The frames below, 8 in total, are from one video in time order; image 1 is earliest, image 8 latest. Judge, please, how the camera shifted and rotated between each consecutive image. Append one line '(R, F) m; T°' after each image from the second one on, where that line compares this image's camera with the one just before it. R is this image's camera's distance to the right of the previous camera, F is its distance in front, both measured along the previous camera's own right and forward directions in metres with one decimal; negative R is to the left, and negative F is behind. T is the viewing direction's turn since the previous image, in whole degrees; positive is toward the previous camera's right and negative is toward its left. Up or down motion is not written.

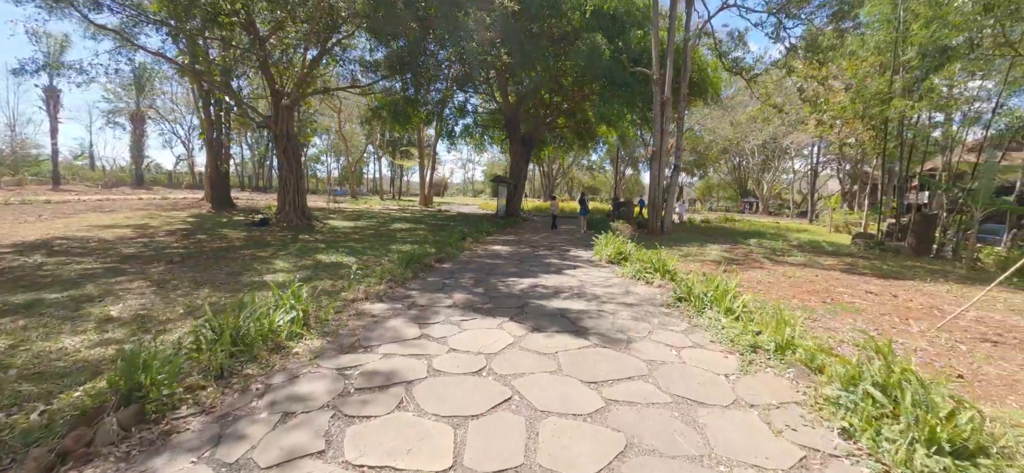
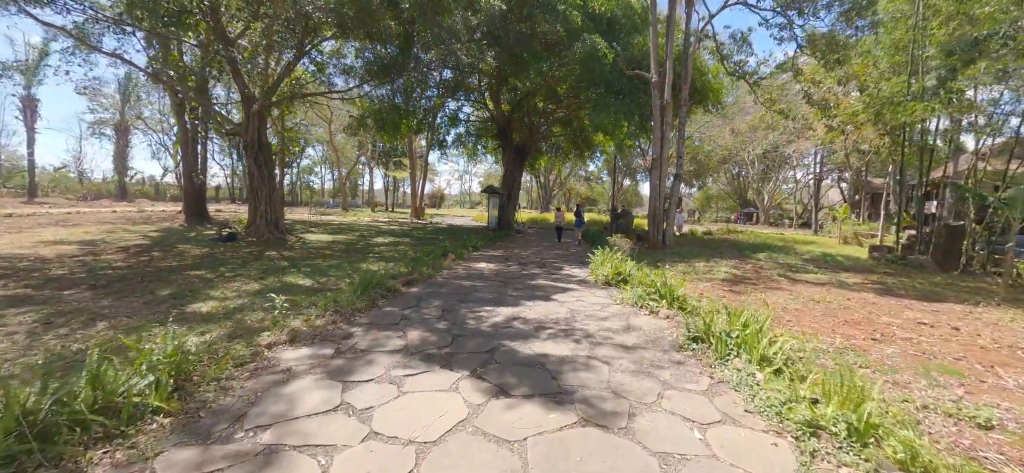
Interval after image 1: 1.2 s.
(+0.2, +0.8) m; 0°
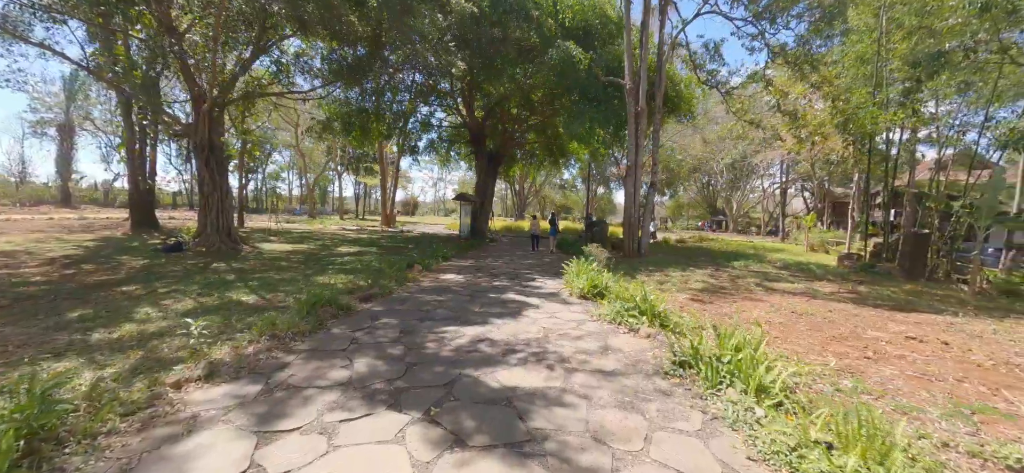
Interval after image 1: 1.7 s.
(+0.1, +0.4) m; +3°
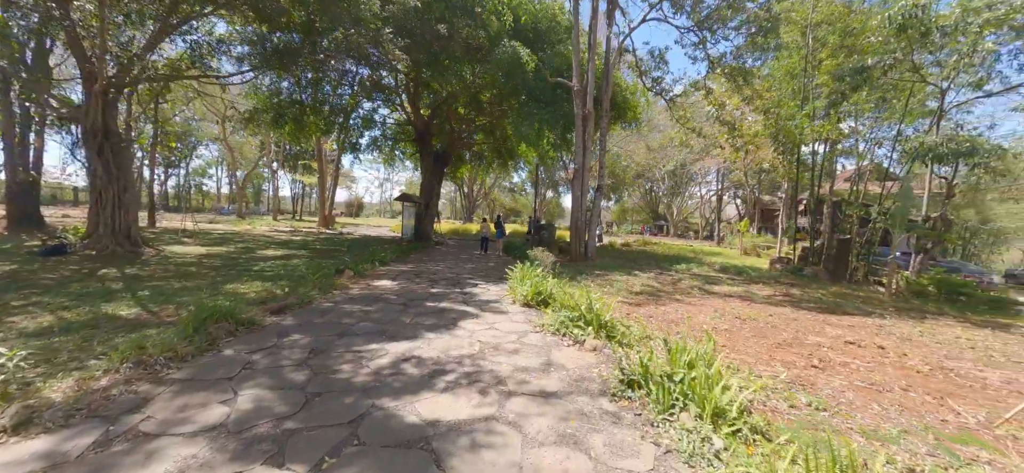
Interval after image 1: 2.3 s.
(+0.1, +0.4) m; +7°
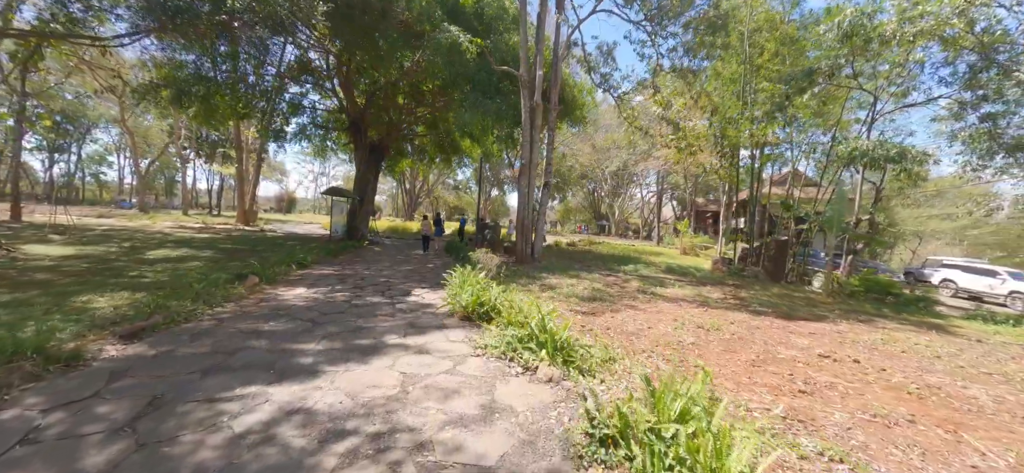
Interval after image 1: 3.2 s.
(0.0, +0.7) m; +7°
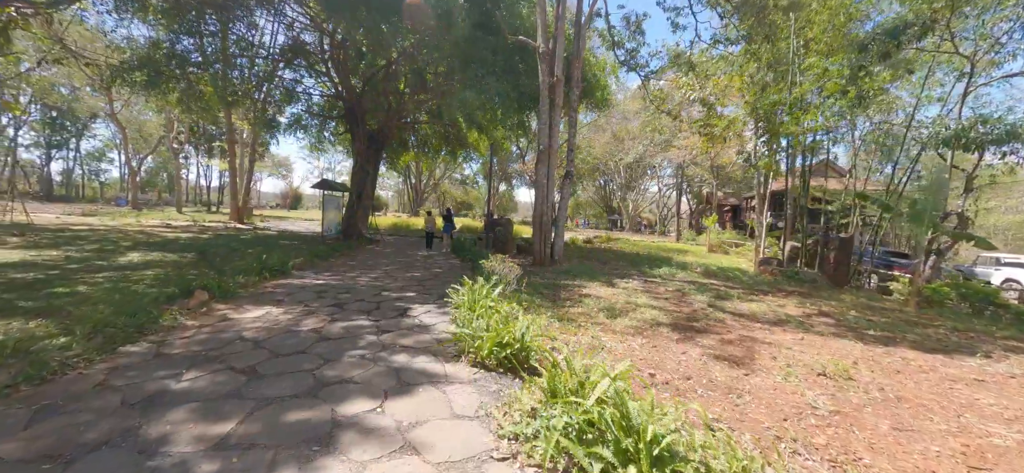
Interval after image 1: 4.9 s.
(-0.2, +1.3) m; -1°
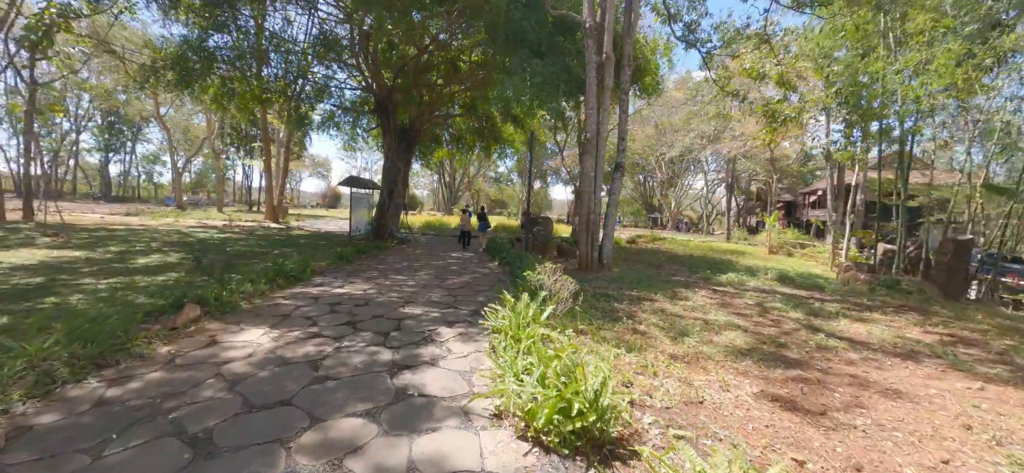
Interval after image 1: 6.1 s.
(-0.1, +0.9) m; -4°
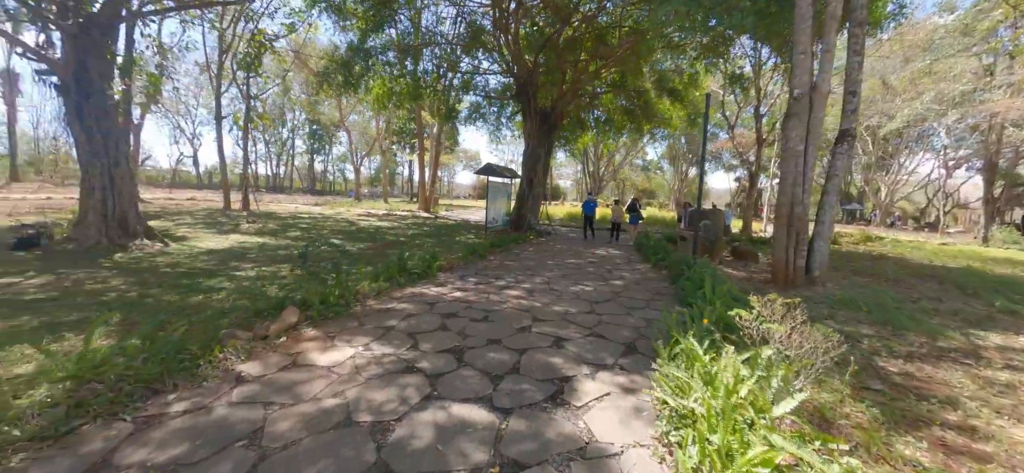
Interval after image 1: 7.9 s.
(-0.2, +1.2) m; -19°
